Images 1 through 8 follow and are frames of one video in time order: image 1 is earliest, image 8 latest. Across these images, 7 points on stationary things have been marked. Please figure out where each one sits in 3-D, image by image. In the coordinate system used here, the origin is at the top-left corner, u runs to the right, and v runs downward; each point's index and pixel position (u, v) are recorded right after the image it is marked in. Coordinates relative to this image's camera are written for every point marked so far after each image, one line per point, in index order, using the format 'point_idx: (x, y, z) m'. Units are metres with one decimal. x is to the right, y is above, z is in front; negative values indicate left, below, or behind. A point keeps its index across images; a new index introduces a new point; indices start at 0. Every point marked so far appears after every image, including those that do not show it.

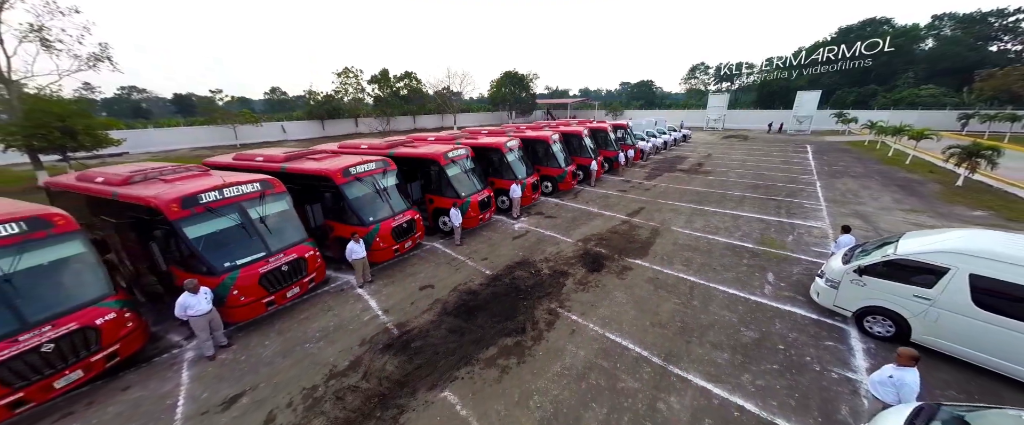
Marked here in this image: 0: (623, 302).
0: (+2.5, -1.9, +6.5) m
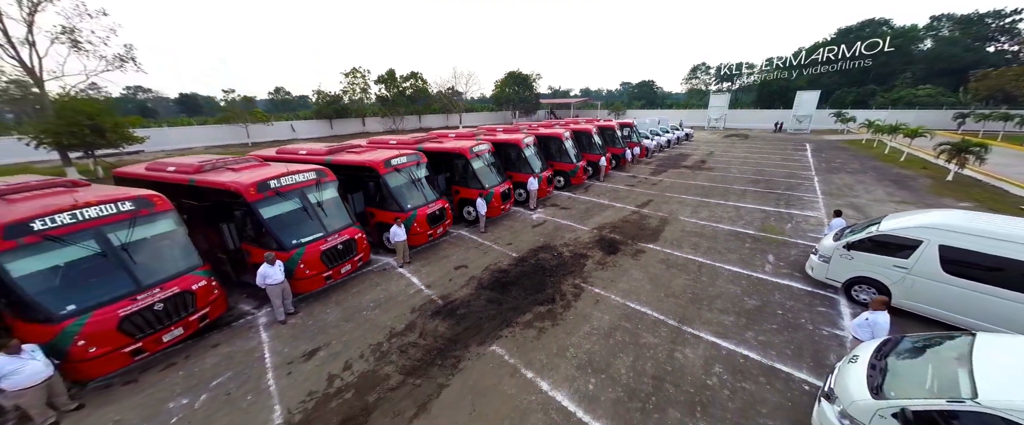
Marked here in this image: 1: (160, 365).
0: (+3.2, -1.6, +7.3) m
1: (-6.1, -2.6, +5.2) m
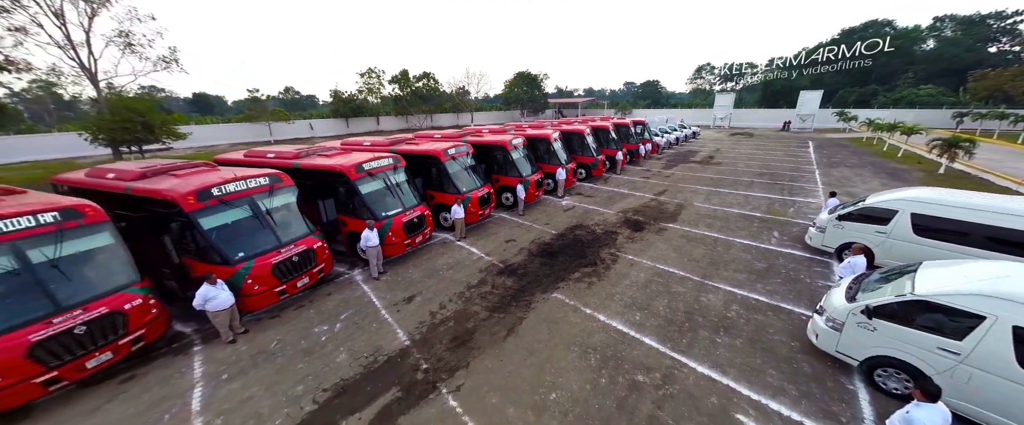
0: (+4.4, -1.0, +8.6) m
1: (-4.9, -2.0, +6.6) m
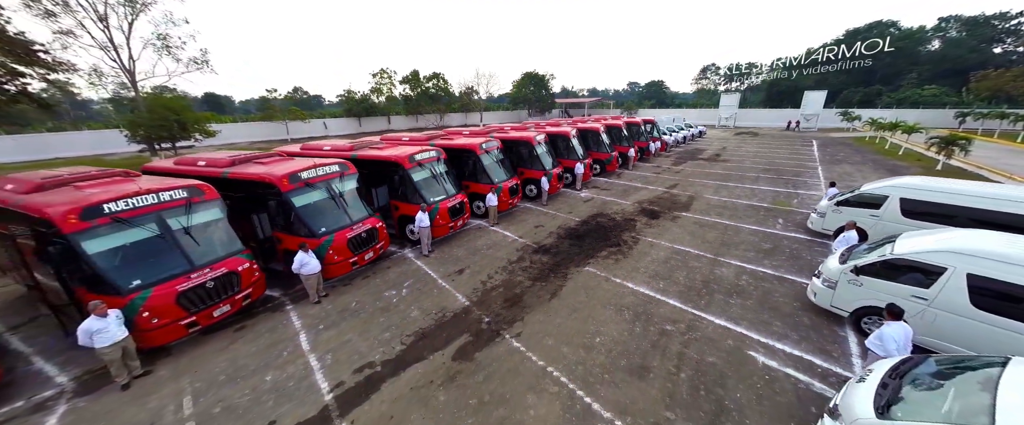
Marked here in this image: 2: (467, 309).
0: (+5.4, -0.6, +9.5) m
1: (-3.9, -1.6, +7.6) m
2: (-0.9, -2.1, +6.4) m
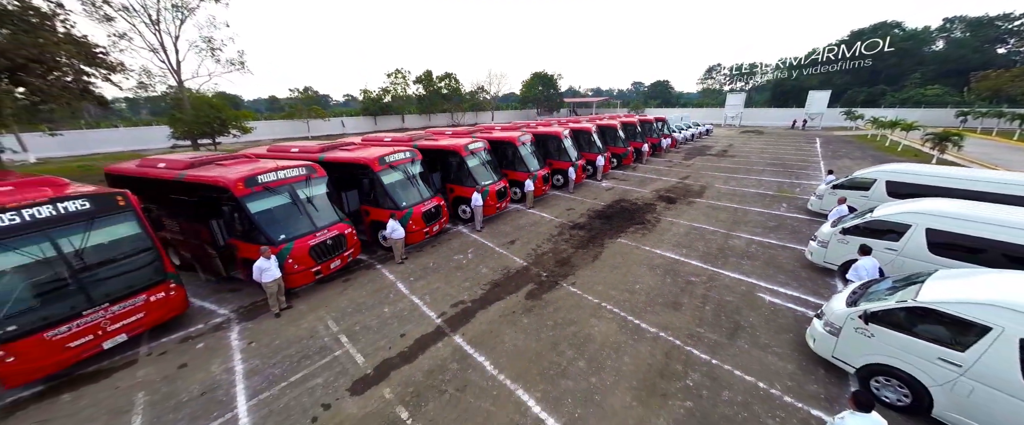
0: (+6.8, -0.1, +10.9) m
1: (-2.6, -1.0, +9.1) m
2: (+0.4, -1.4, +7.8) m
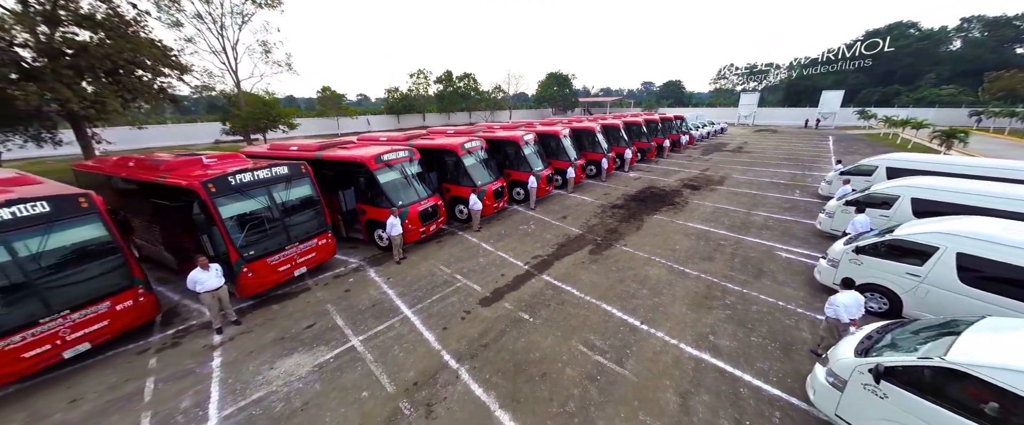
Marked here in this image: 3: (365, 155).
0: (+8.7, +0.6, +12.5) m
1: (-0.7, -0.2, +10.9) m
2: (+2.3, -0.7, +9.5) m
3: (-4.1, +1.6, +8.3) m
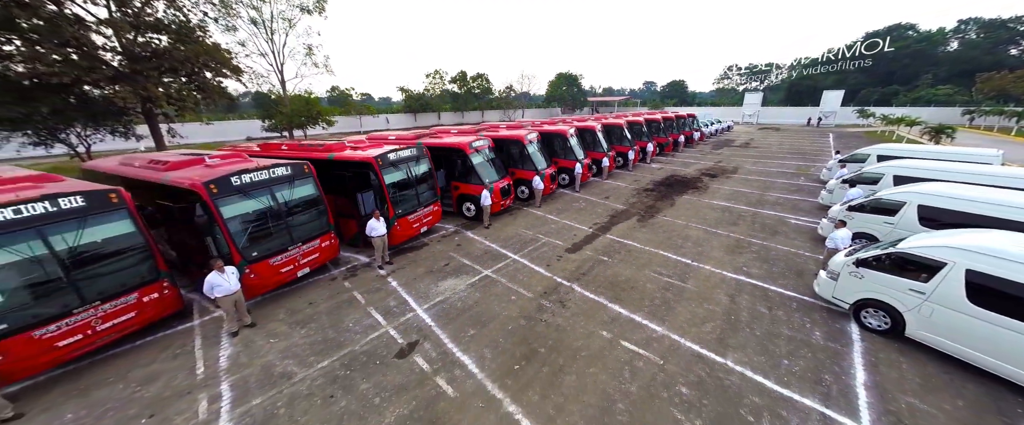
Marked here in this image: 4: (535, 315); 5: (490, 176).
0: (+11.0, +1.4, +14.6) m
1: (+1.6, +0.6, +13.0) m
2: (+4.5, +0.1, +11.6) m
3: (-1.8, +2.5, +10.4) m
4: (+0.5, -2.1, +6.1) m
5: (-0.8, +1.3, +10.7) m
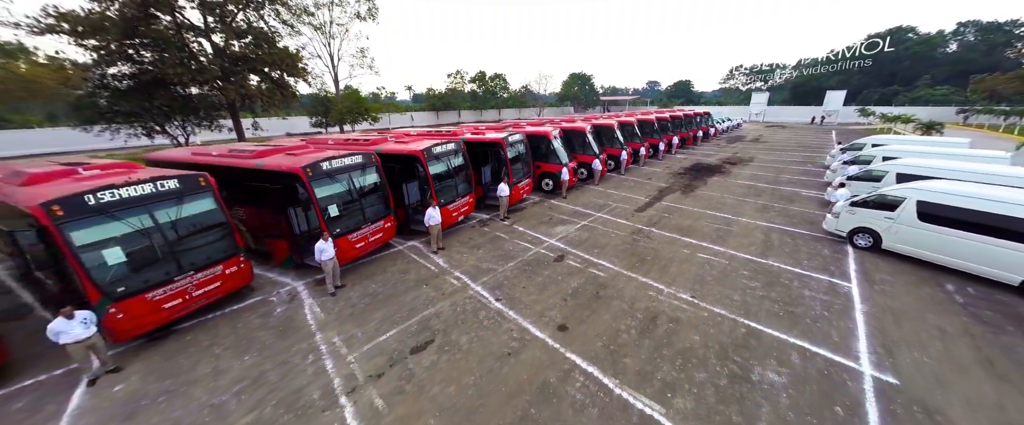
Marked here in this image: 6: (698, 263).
0: (+14.2, +2.6, +17.4) m
1: (+4.8, +1.8, +15.9) m
2: (+7.7, +1.3, +14.5) m
3: (+1.4, +3.7, +13.3) m
4: (+3.7, -0.9, +9.0) m
5: (+2.4, +2.5, +13.6) m
6: (+4.9, -1.3, +7.8) m
